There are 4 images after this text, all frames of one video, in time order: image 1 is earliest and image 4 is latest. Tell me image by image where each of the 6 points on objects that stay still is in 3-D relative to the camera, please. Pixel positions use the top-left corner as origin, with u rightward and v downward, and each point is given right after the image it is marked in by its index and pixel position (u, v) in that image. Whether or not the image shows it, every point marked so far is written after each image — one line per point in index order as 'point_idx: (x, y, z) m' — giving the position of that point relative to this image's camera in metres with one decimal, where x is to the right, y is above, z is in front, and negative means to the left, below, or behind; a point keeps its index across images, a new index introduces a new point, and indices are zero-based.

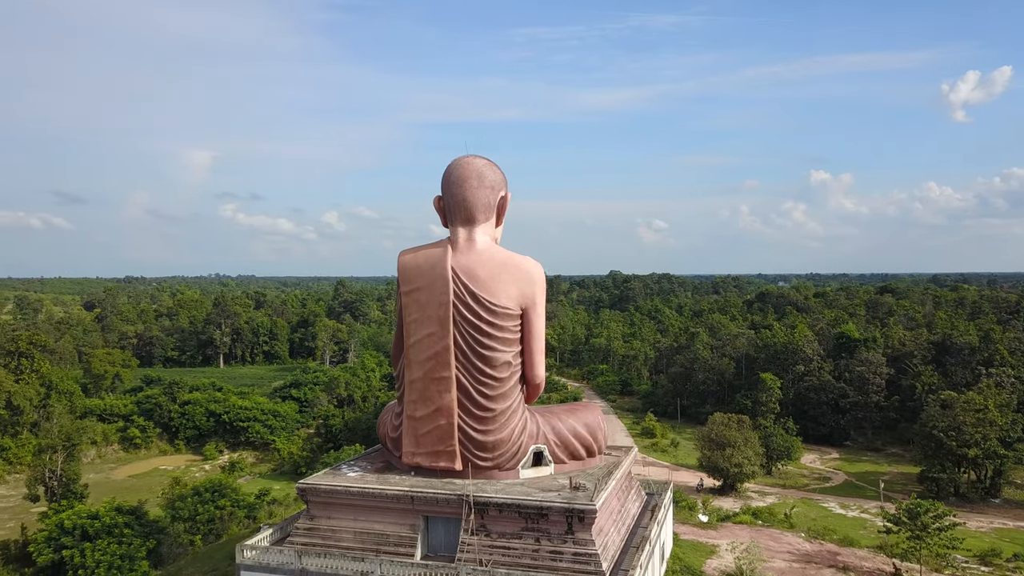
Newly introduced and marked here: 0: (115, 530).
0: (-6.1, -3.7, +12.6) m
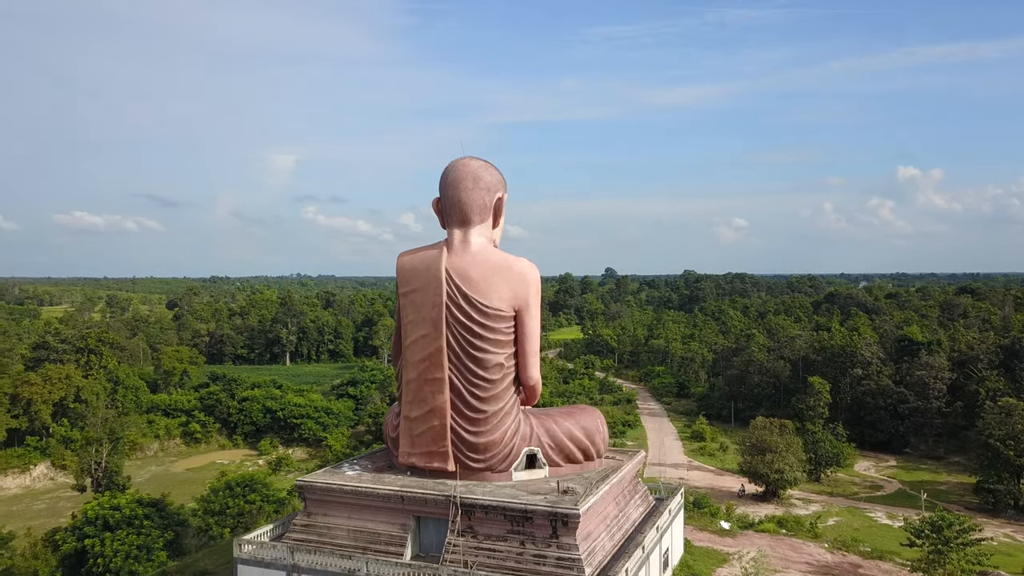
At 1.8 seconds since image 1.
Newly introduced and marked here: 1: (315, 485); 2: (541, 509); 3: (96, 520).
0: (-6.0, -3.7, +13.1) m
1: (-2.6, -2.6, +10.9) m
2: (+0.3, -2.6, +9.7) m
3: (-6.5, -3.6, +12.9) m
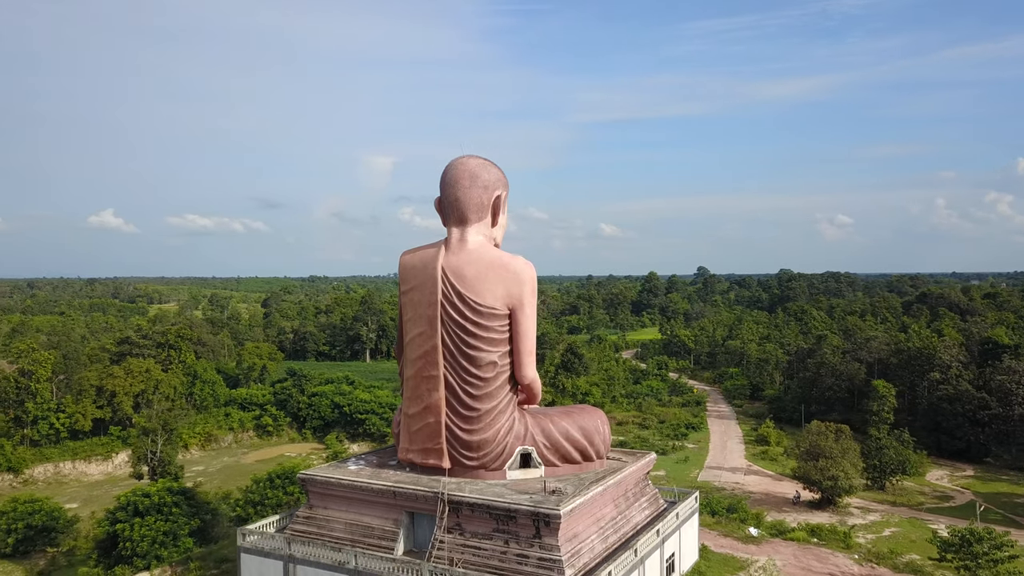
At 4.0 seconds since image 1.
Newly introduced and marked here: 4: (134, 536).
0: (-5.8, -3.7, +13.7) m
1: (-2.7, -2.6, +11.2) m
2: (+0.1, -2.6, +9.6) m
3: (-6.3, -3.6, +13.6) m
4: (-6.0, -3.9, +13.1) m
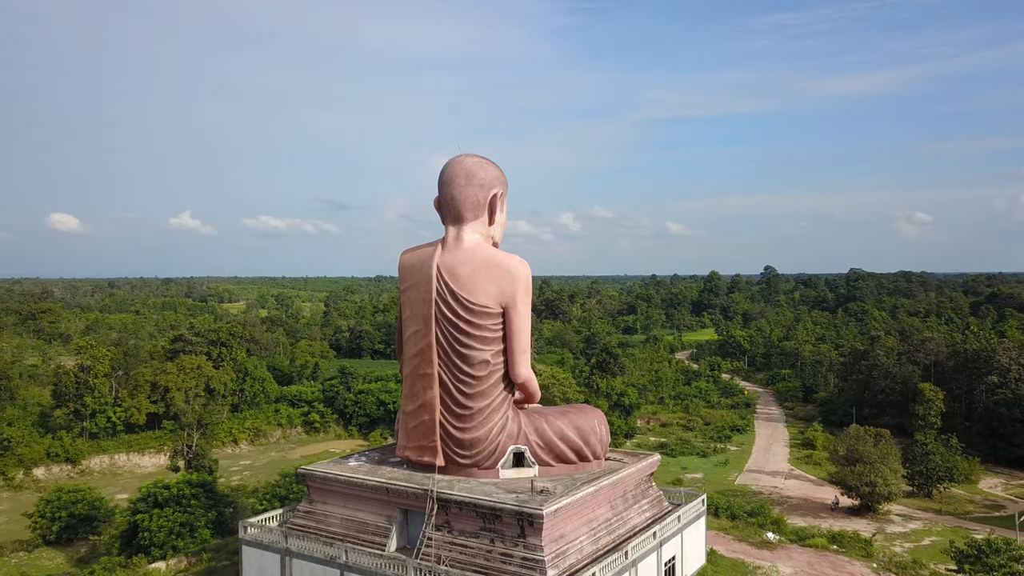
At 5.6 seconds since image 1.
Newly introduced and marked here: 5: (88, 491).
0: (-5.6, -3.7, +14.1) m
1: (-2.7, -2.6, +11.4) m
2: (0.0, -2.6, +9.6) m
3: (-6.2, -3.6, +14.1) m
4: (-5.9, -3.9, +13.5) m
5: (-10.2, -4.9, +19.8) m
